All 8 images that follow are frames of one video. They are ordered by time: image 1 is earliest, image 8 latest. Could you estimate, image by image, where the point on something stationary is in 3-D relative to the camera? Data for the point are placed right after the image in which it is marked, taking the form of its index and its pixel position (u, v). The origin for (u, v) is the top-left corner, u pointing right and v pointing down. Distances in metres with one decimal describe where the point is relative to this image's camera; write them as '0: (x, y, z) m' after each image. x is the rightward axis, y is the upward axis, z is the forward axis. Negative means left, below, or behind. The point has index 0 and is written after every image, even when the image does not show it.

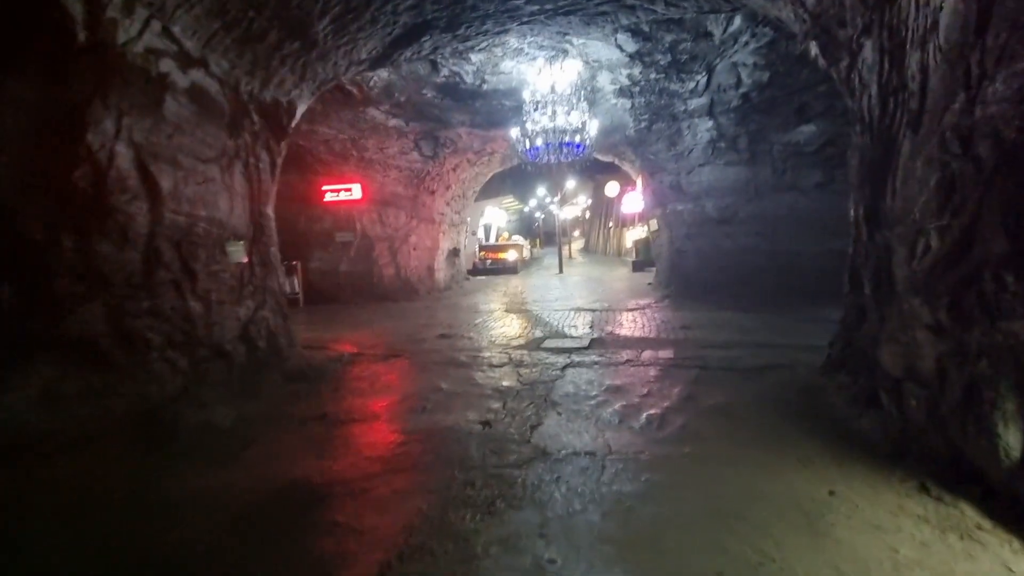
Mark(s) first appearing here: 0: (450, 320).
0: (-1.7, -0.8, +12.7) m
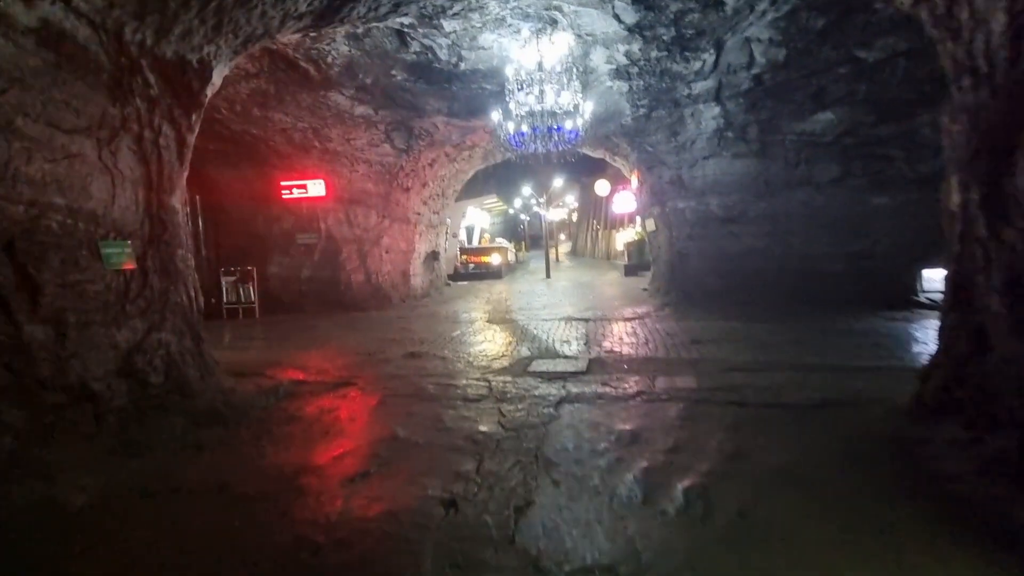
0: (-2.0, -1.0, +11.1) m
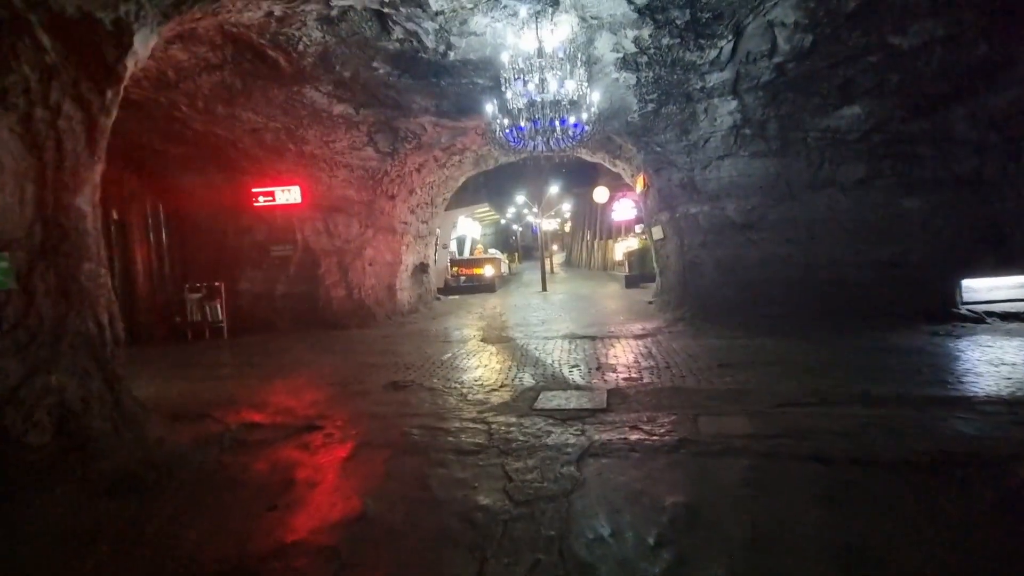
0: (-2.1, -1.3, +9.8) m
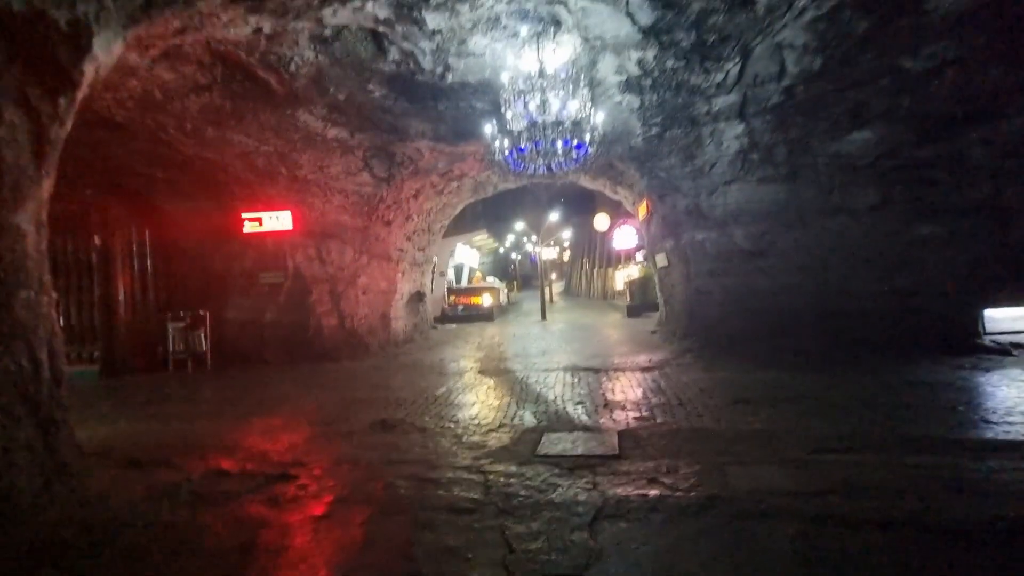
0: (-2.1, -1.9, +9.1) m
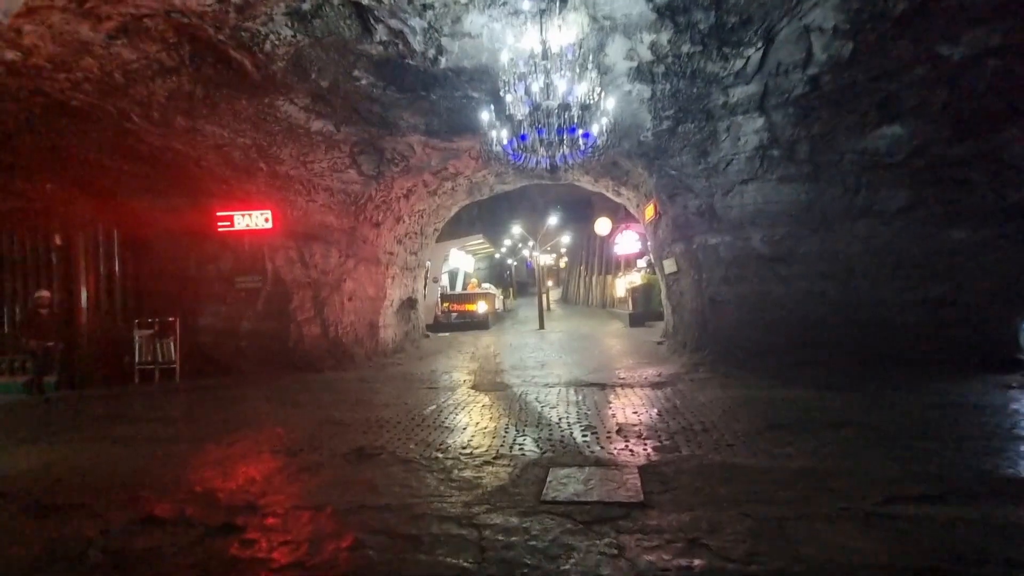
0: (-2.1, -2.0, +8.1) m
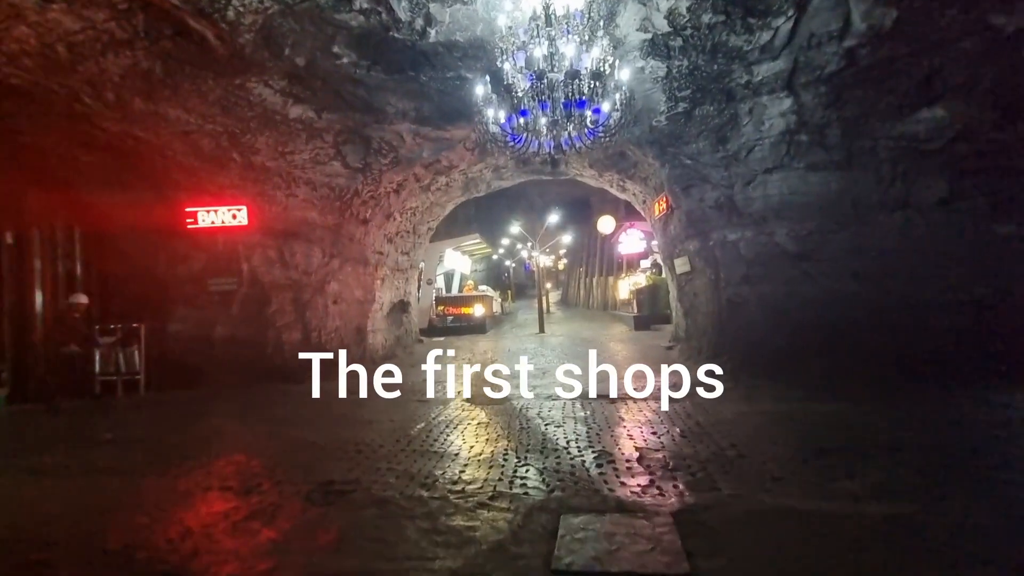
0: (-2.1, -2.0, +7.1) m
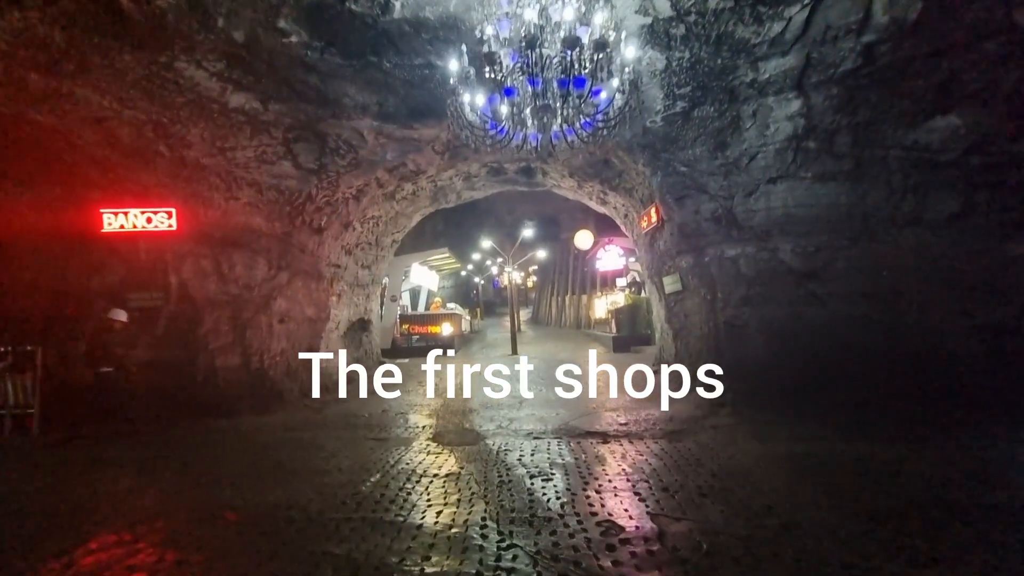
0: (-2.4, -2.2, +5.7) m
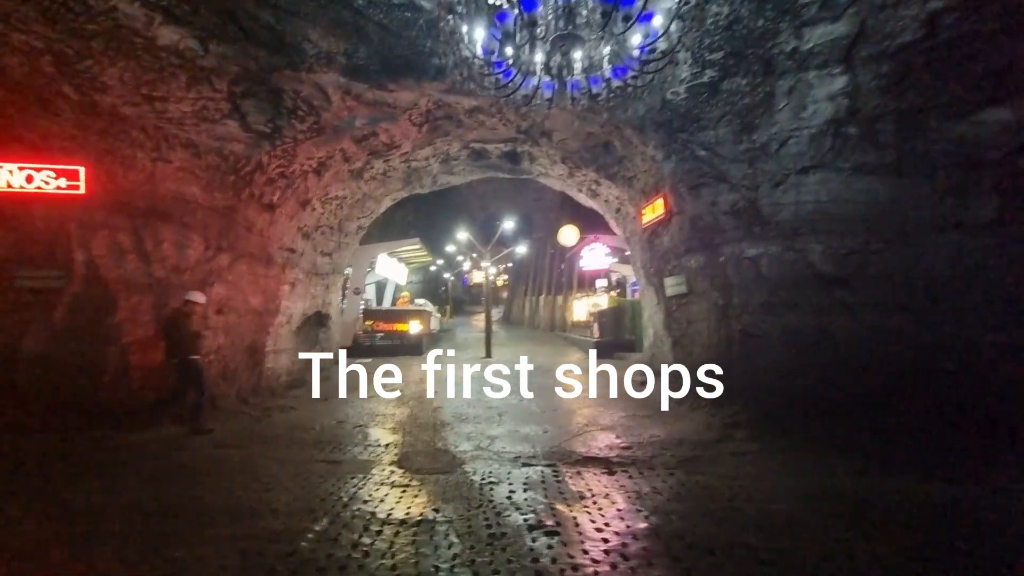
0: (-2.5, -2.0, +4.2) m
